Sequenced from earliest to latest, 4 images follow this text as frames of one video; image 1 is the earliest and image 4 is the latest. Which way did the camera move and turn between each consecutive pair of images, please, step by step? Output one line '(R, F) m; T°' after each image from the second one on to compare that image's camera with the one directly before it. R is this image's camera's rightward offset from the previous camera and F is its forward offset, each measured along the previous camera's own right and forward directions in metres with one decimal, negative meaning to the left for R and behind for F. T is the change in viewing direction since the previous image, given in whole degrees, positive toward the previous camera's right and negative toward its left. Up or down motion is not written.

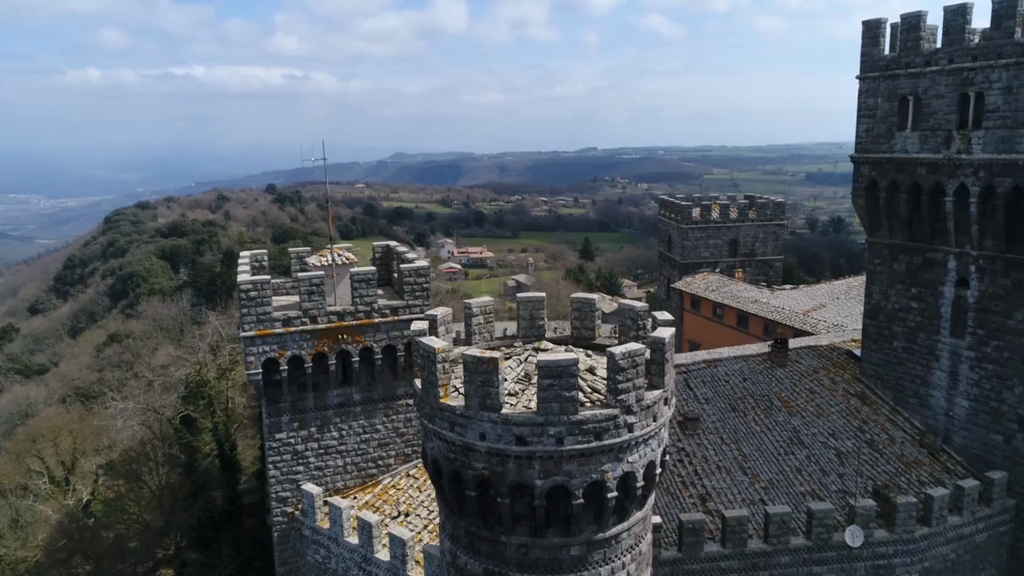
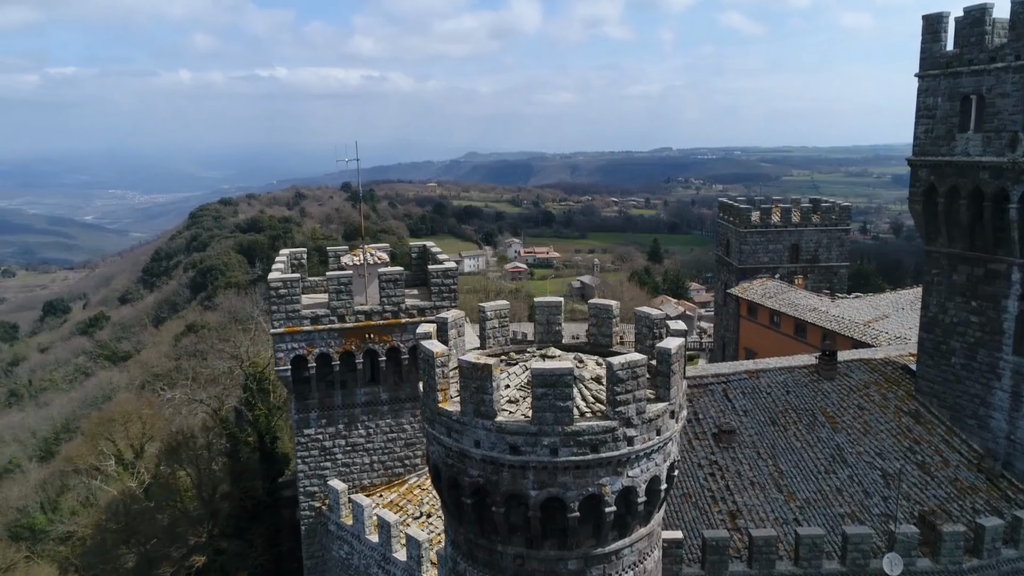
(+0.8, +0.2) m; -6°
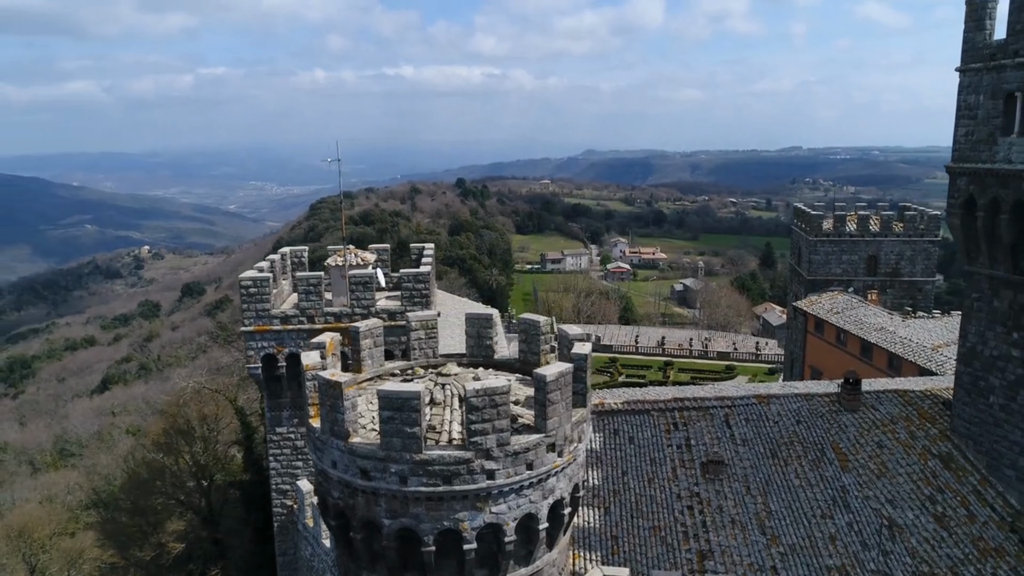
(+2.5, +0.8) m; -9°
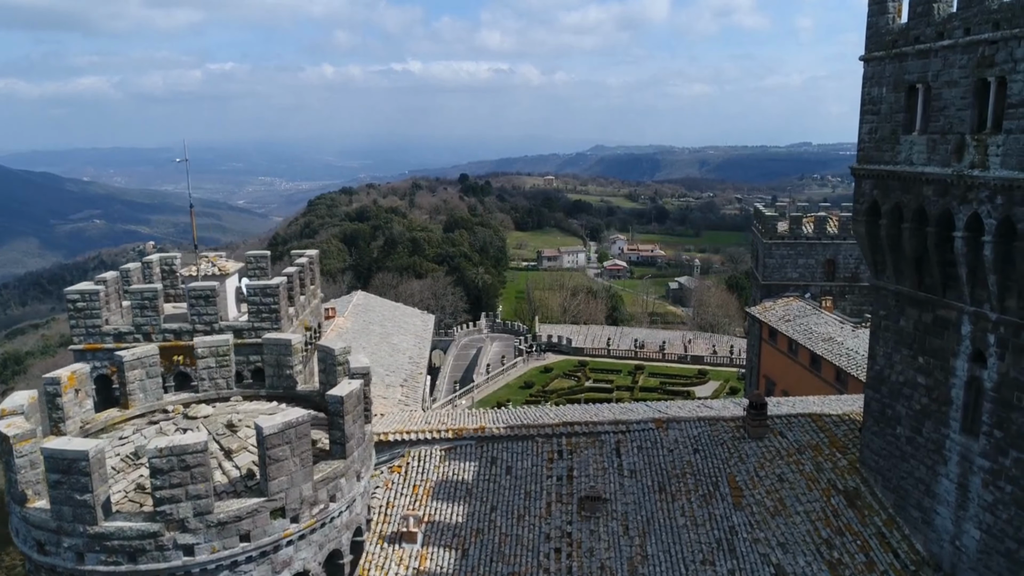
(+2.5, +1.3) m; -1°
